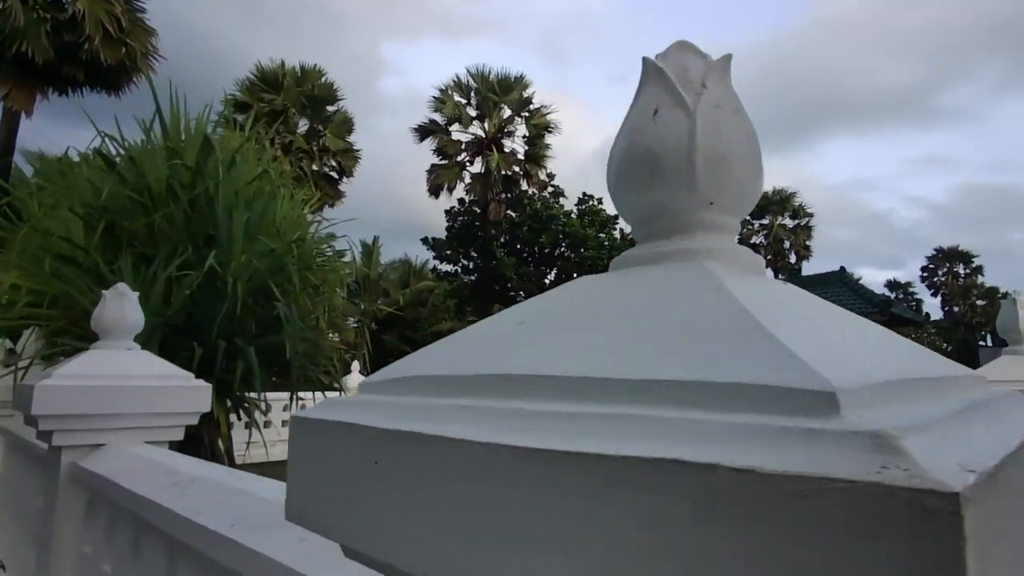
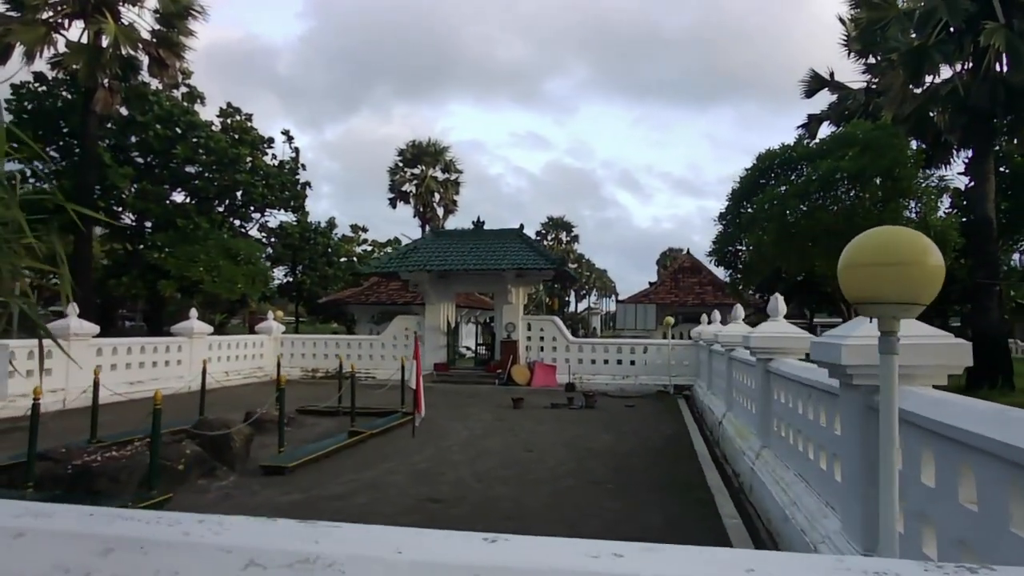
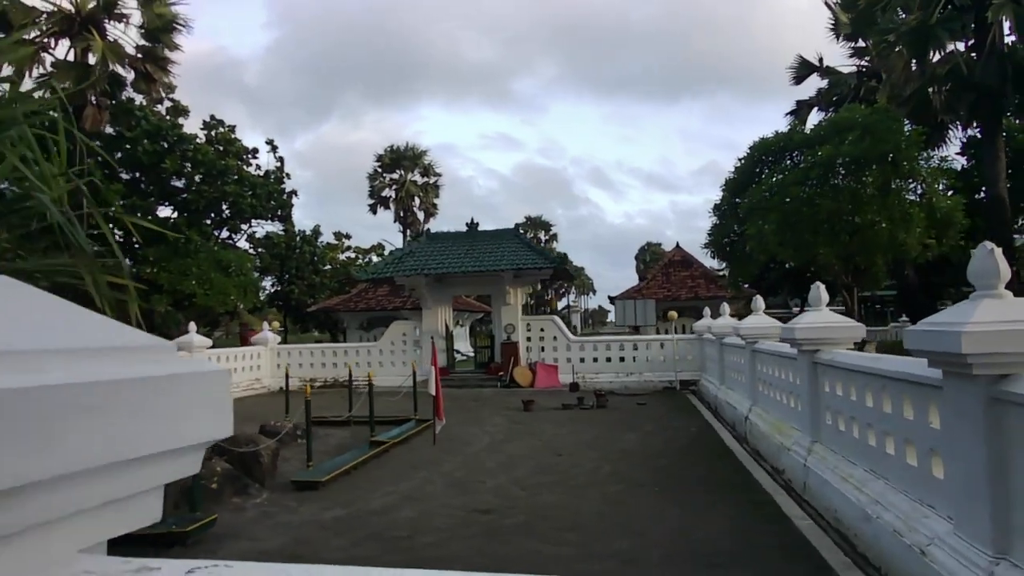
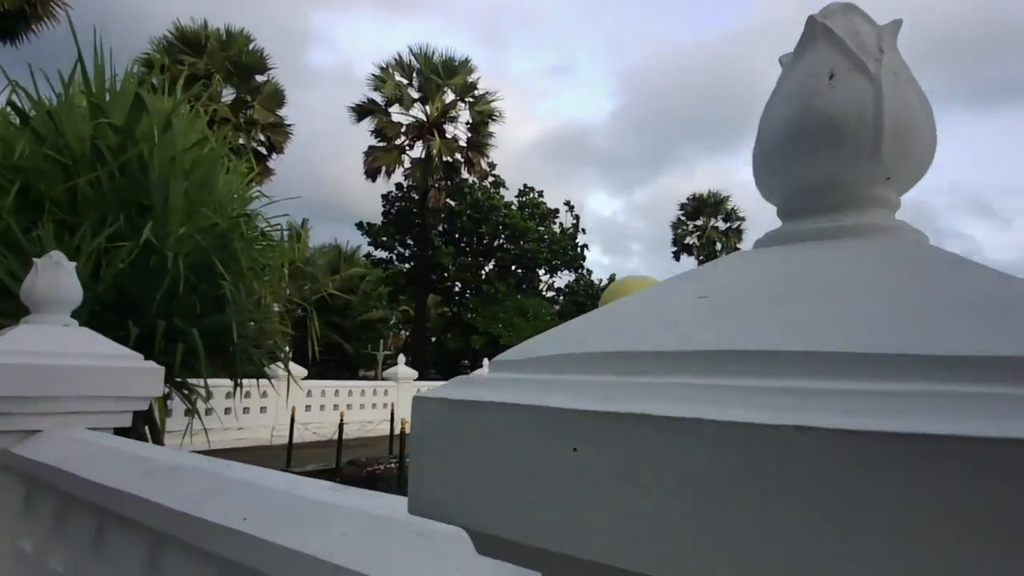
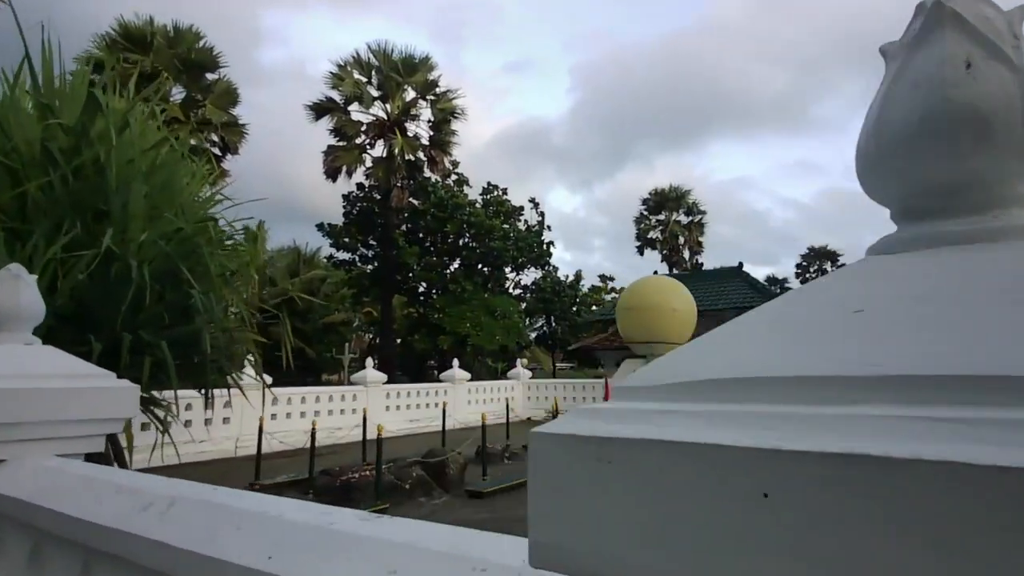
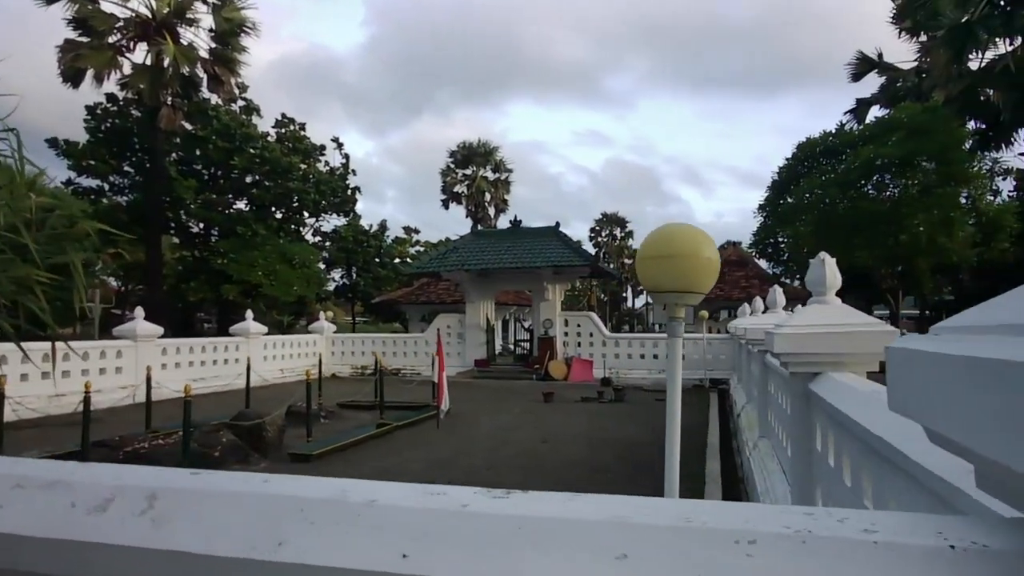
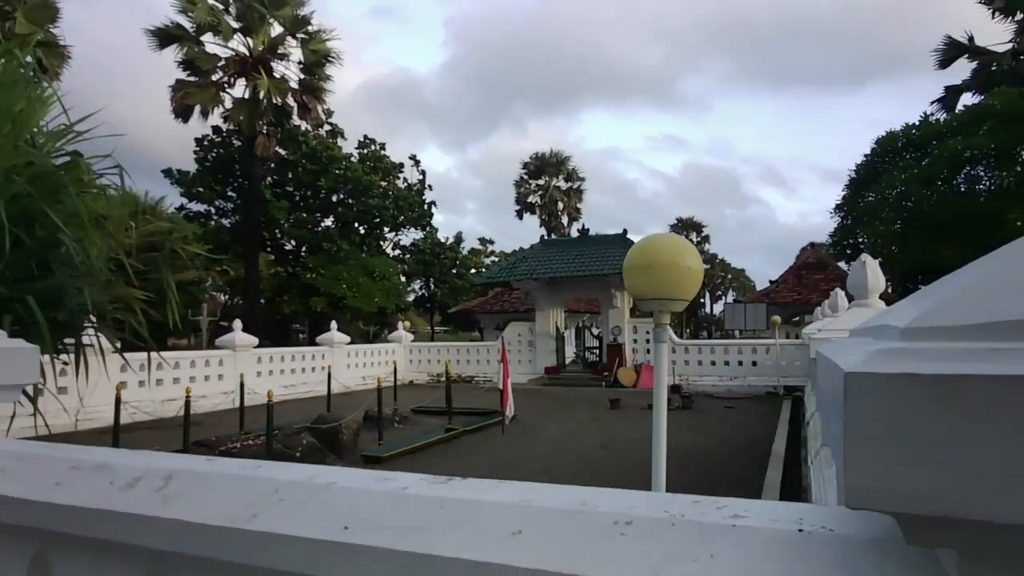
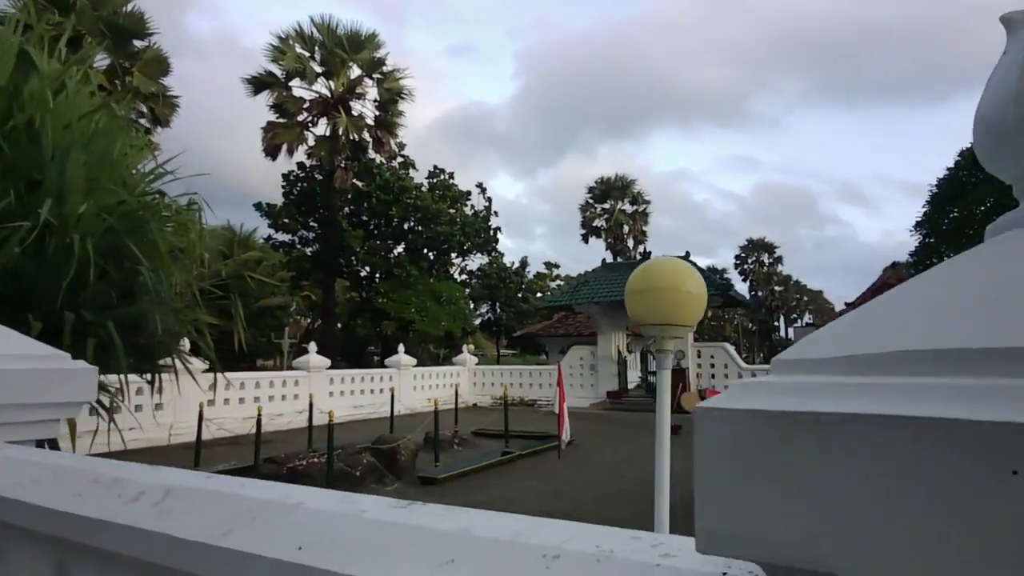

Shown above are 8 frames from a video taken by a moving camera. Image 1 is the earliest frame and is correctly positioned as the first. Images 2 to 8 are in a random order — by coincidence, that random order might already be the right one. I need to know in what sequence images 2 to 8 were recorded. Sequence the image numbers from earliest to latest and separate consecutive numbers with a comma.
4, 5, 8, 7, 6, 2, 3
